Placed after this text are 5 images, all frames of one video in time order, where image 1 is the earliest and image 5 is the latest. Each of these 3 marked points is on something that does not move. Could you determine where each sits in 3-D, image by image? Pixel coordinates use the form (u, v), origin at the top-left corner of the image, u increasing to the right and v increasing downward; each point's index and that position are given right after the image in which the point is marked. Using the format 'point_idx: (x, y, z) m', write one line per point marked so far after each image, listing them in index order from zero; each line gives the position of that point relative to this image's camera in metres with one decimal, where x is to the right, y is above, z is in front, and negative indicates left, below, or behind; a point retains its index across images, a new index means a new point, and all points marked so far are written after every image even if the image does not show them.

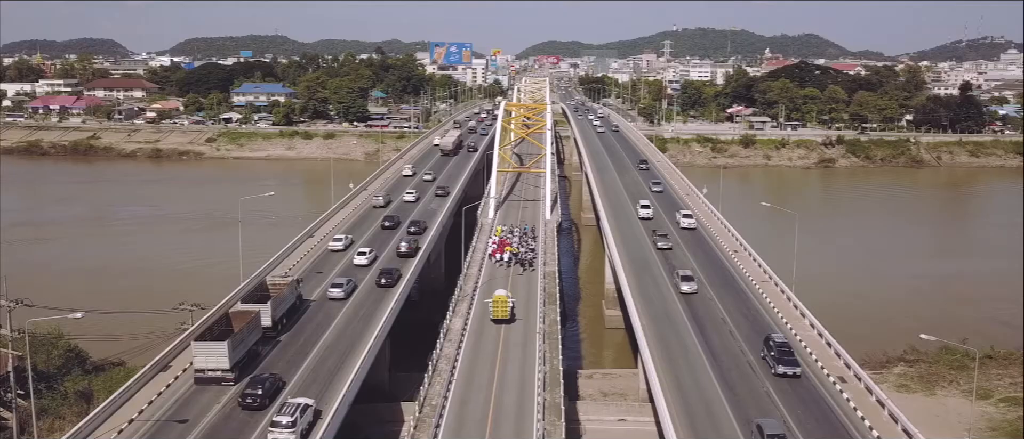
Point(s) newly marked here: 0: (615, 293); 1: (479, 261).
0: (+2.5, -1.8, +18.3) m
1: (-0.8, -1.0, +17.9) m
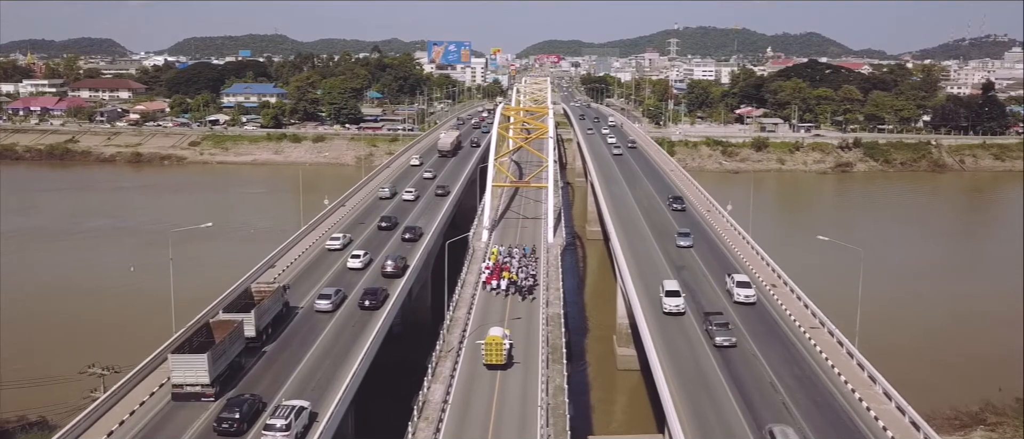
0: (+2.5, -2.3, +15.8) m
1: (-0.8, -1.5, +15.4) m
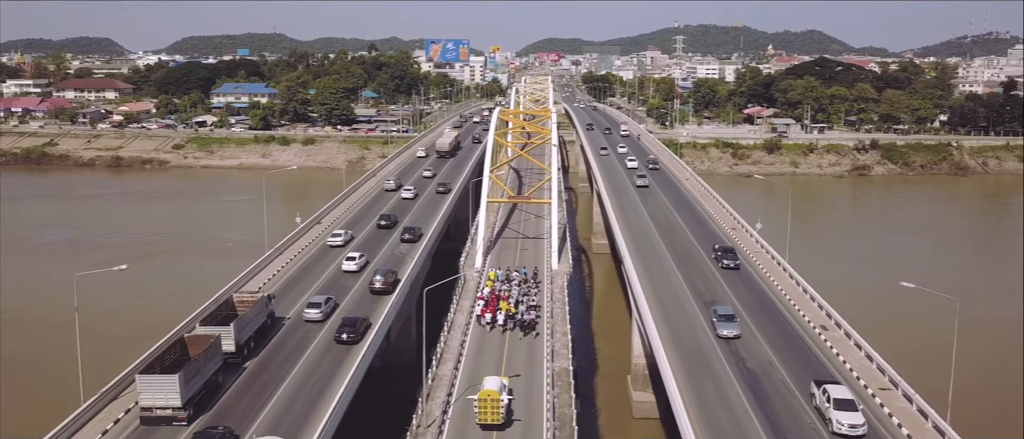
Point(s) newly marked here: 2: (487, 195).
0: (+2.4, -2.7, +13.7) m
1: (-0.9, -1.9, +13.3) m
2: (-0.6, +0.6, +18.2) m
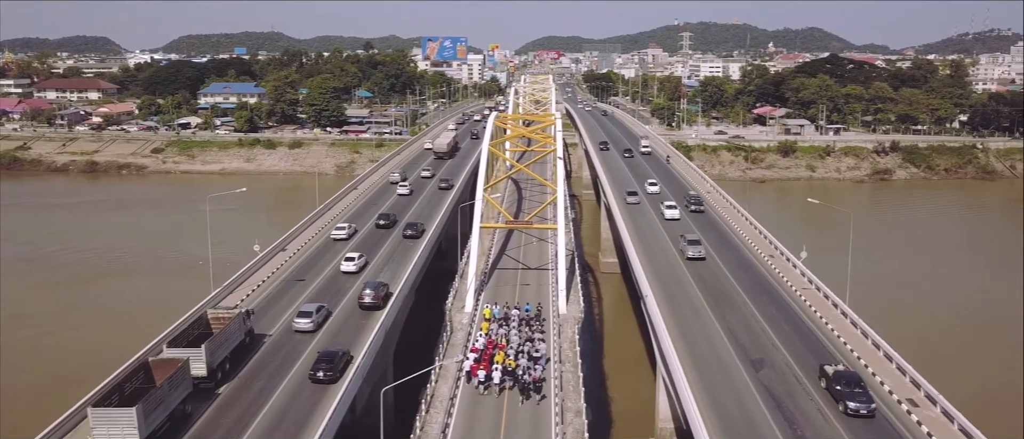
0: (+2.4, -3.2, +11.3) m
1: (-0.9, -2.4, +10.9) m
2: (-0.6, +0.1, +15.8) m
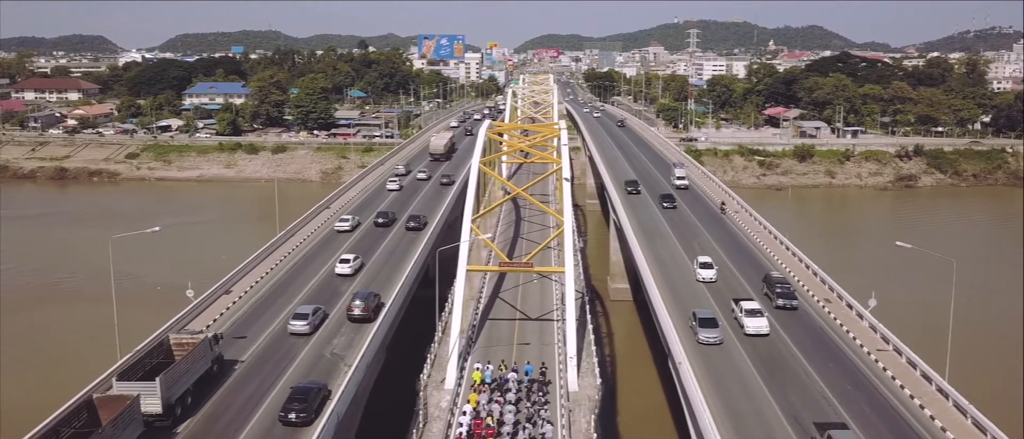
0: (+2.4, -3.7, +8.7) m
1: (-0.9, -2.9, +8.3) m
2: (-0.7, -0.4, +13.2) m
